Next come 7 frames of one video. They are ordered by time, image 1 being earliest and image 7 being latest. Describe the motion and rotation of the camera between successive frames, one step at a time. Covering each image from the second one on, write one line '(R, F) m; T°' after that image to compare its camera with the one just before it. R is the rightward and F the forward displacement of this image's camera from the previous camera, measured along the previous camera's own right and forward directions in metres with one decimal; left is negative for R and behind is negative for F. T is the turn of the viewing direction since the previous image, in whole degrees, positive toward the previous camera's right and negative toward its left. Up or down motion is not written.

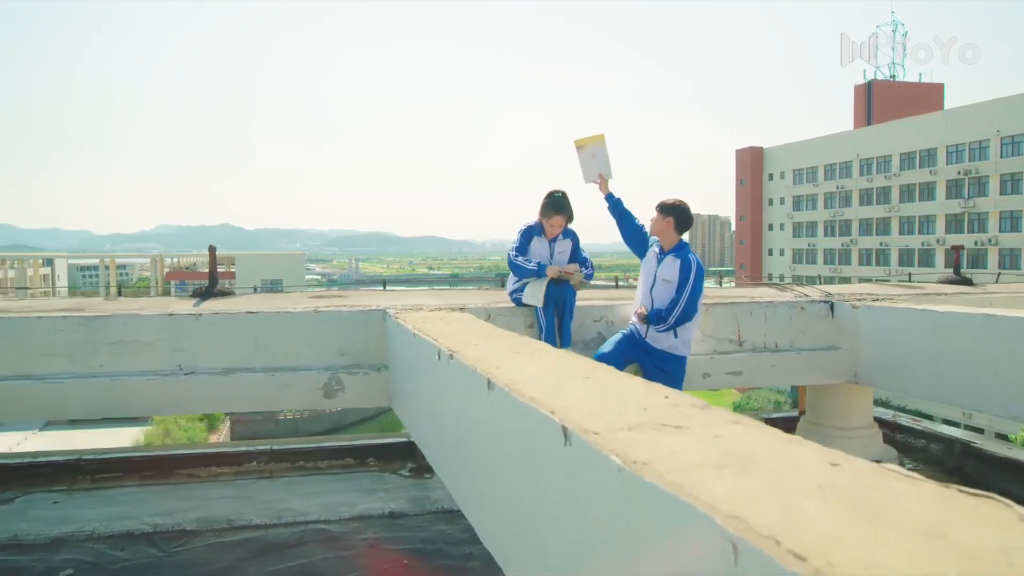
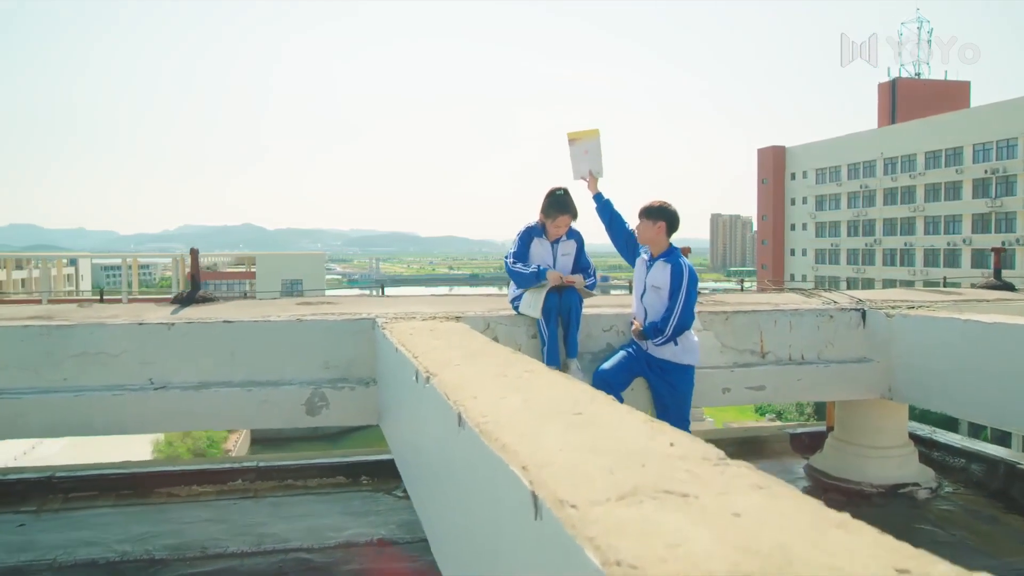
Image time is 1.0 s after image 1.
(+0.1, +0.4) m; -2°
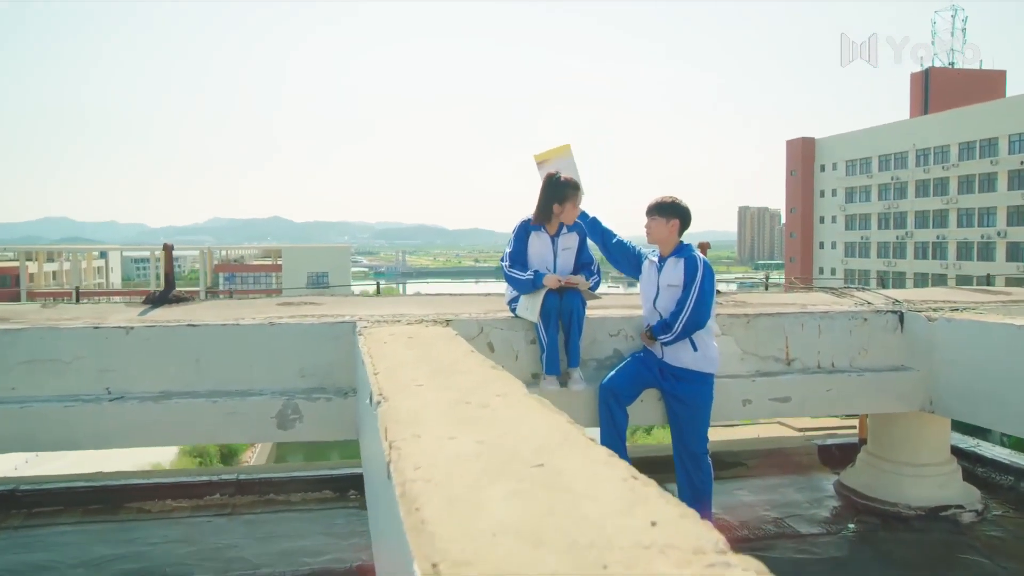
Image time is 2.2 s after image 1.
(+0.2, +0.4) m; -2°
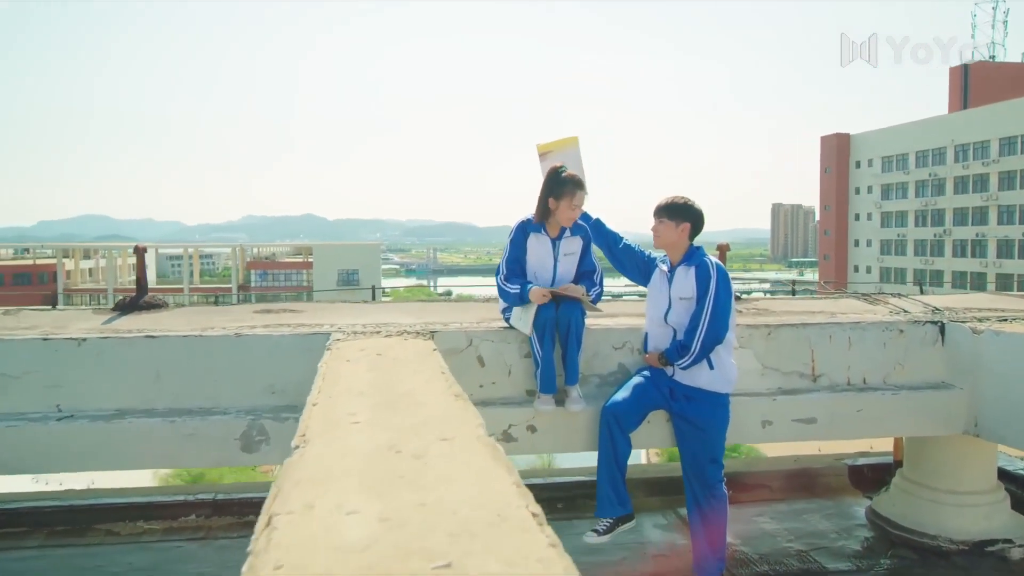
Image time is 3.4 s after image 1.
(+0.2, +0.4) m; -2°
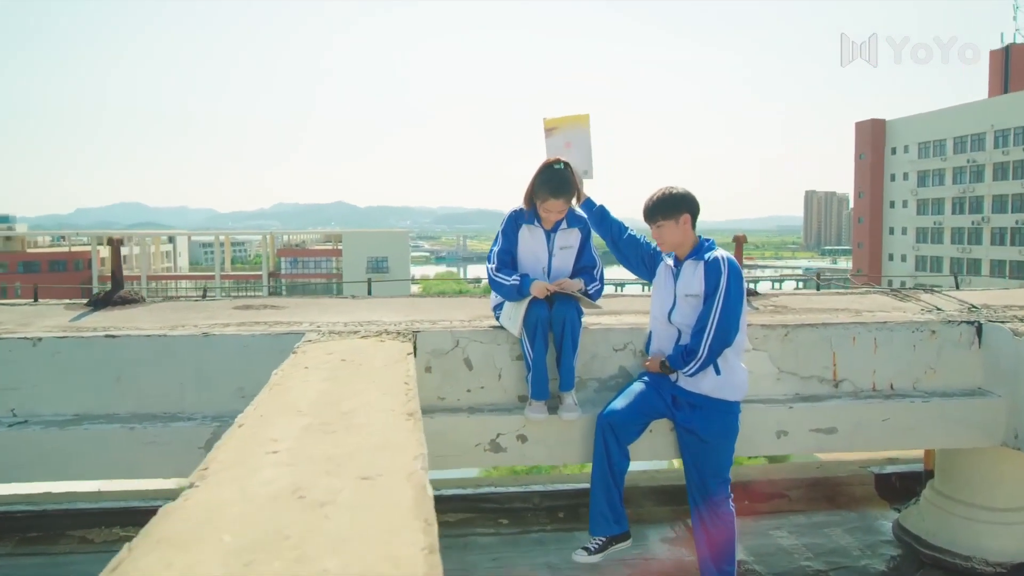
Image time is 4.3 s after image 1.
(+0.2, +0.3) m; -2°
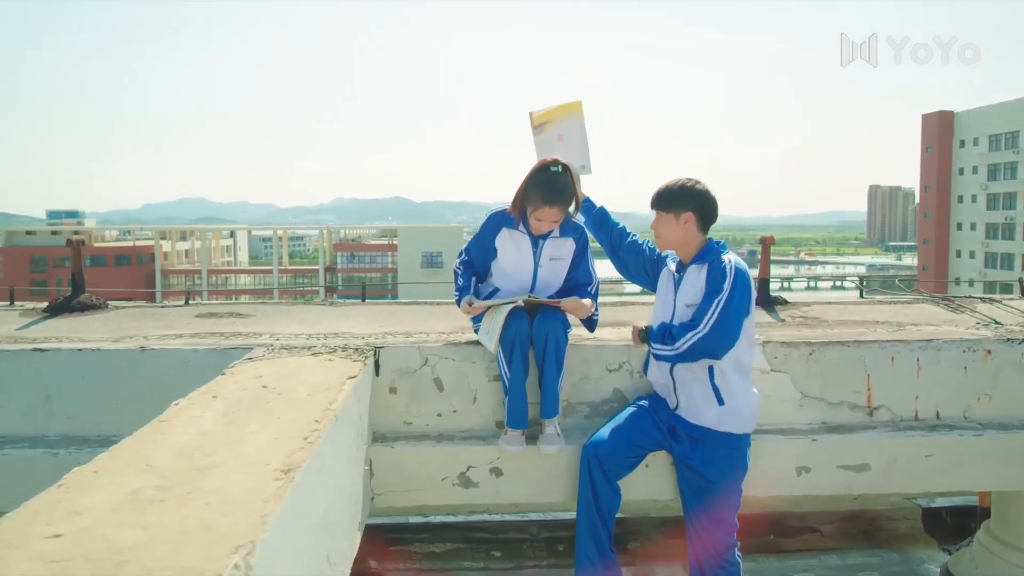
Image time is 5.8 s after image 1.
(+0.3, +0.4) m; -4°
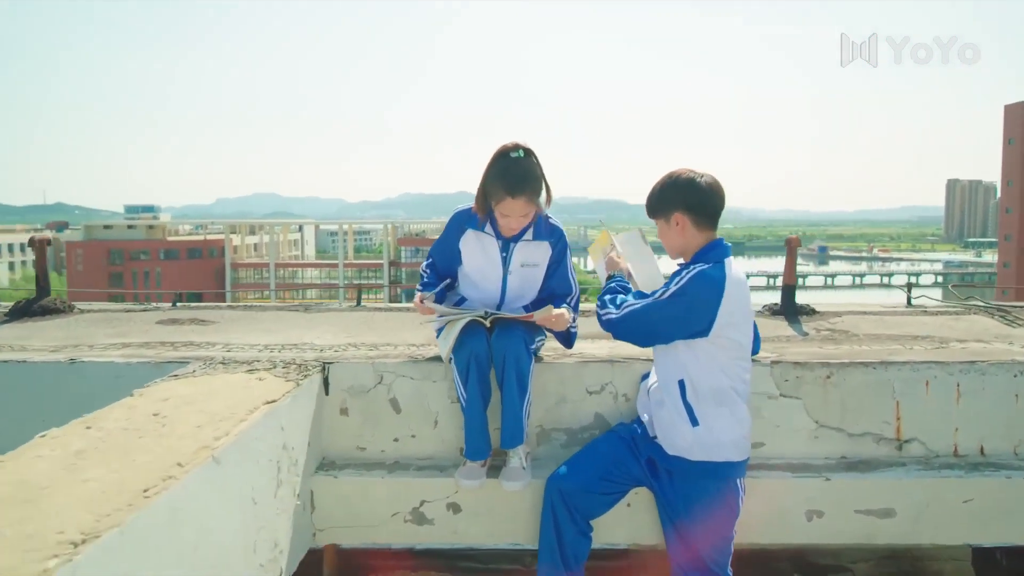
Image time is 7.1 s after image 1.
(+0.4, +0.4) m; -5°
